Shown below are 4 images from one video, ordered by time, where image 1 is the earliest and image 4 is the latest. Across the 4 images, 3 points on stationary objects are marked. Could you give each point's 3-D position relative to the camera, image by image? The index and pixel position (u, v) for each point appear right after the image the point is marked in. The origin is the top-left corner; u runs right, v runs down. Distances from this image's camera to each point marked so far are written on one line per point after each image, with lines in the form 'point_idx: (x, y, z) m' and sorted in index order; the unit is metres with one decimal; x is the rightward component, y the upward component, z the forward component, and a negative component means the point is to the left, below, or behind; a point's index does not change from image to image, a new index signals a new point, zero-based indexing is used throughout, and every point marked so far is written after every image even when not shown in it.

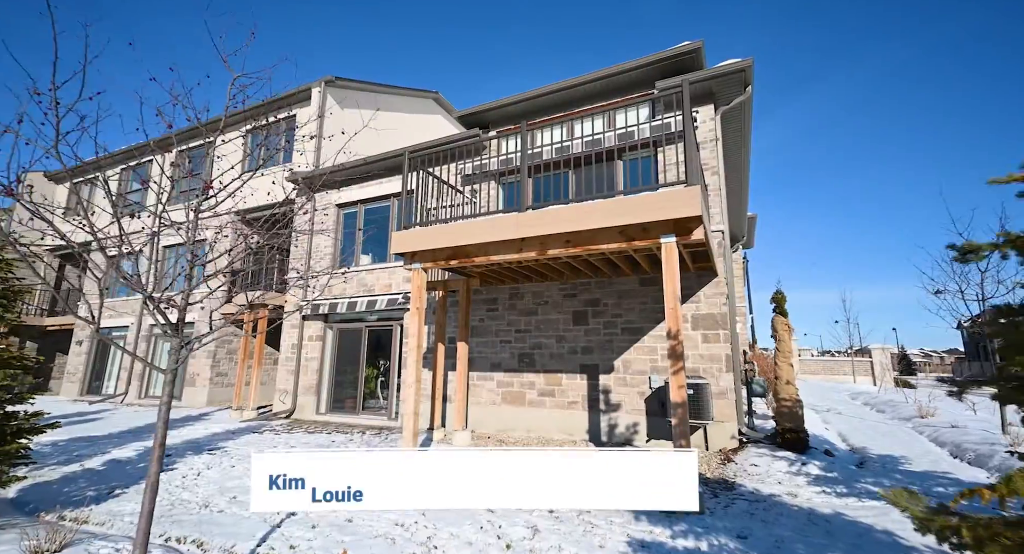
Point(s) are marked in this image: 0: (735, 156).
0: (+4.4, +2.4, +9.2) m
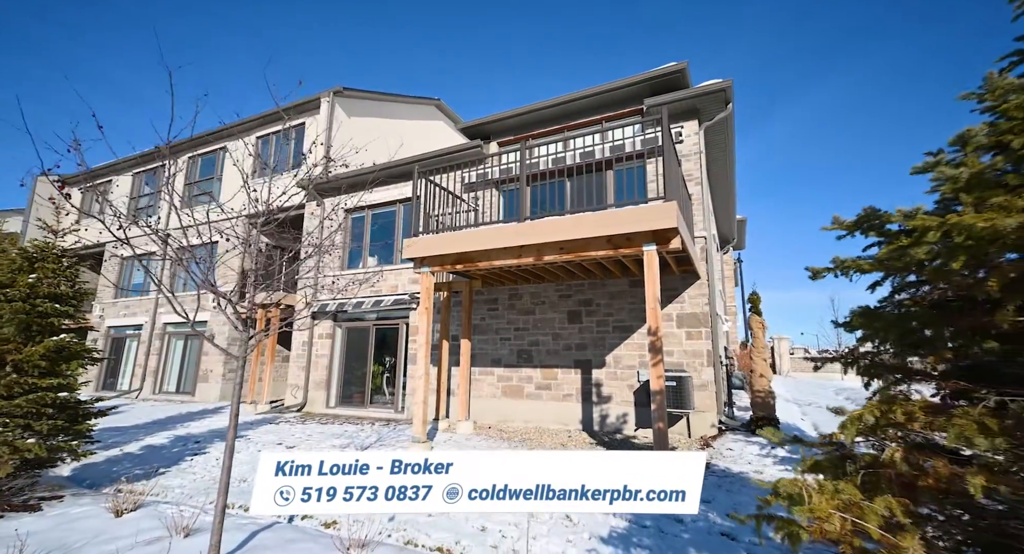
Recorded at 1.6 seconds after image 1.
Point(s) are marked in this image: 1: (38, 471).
0: (+4.4, +2.4, +9.9) m
1: (-4.4, -1.8, +4.3) m
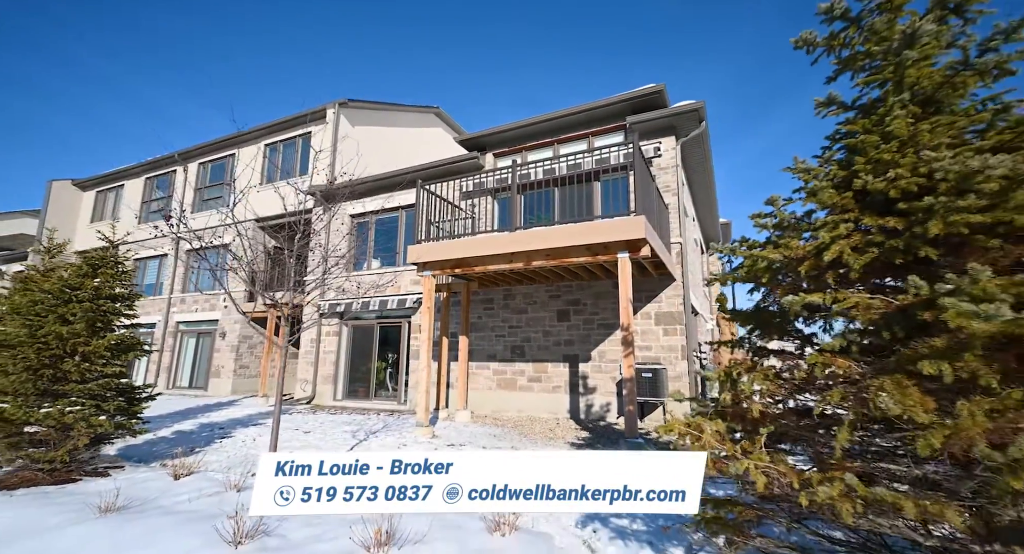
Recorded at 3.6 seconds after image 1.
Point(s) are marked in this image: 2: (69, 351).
0: (+4.2, +2.3, +10.7) m
1: (-4.5, -1.8, +5.1) m
2: (-4.6, -0.8, +4.9) m
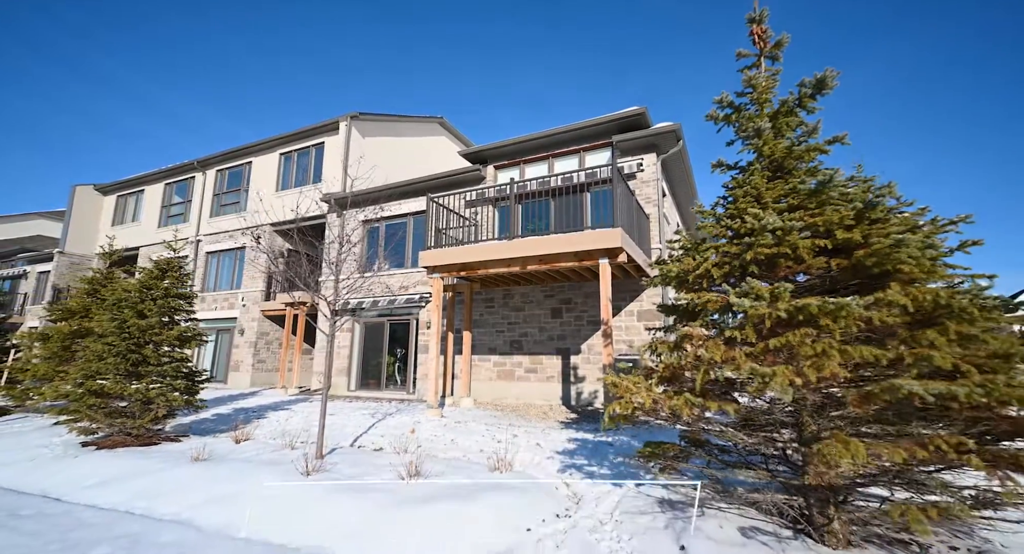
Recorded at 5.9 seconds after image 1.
0: (+4.2, +2.3, +11.7) m
1: (-4.5, -1.9, +6.2) m
2: (-4.6, -0.8, +6.0) m
